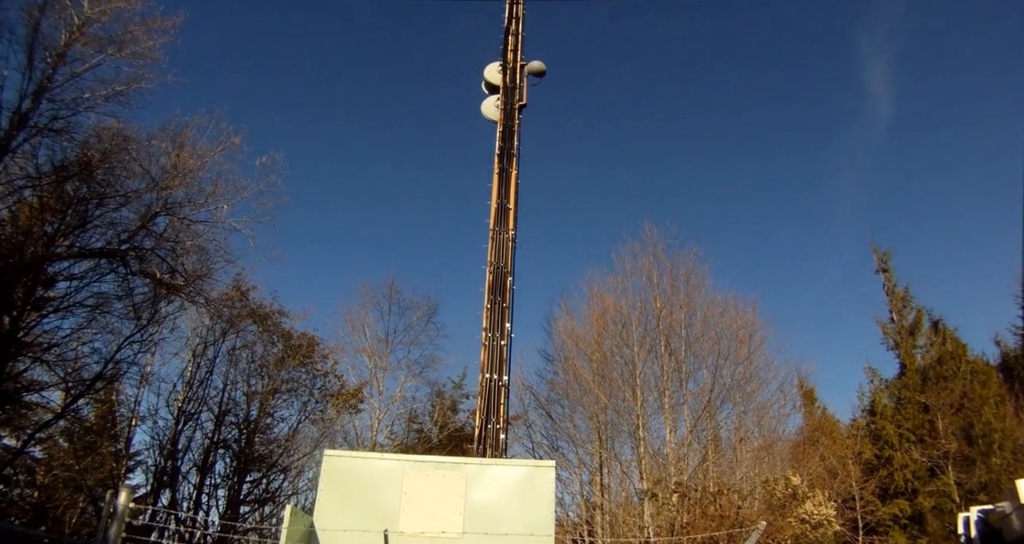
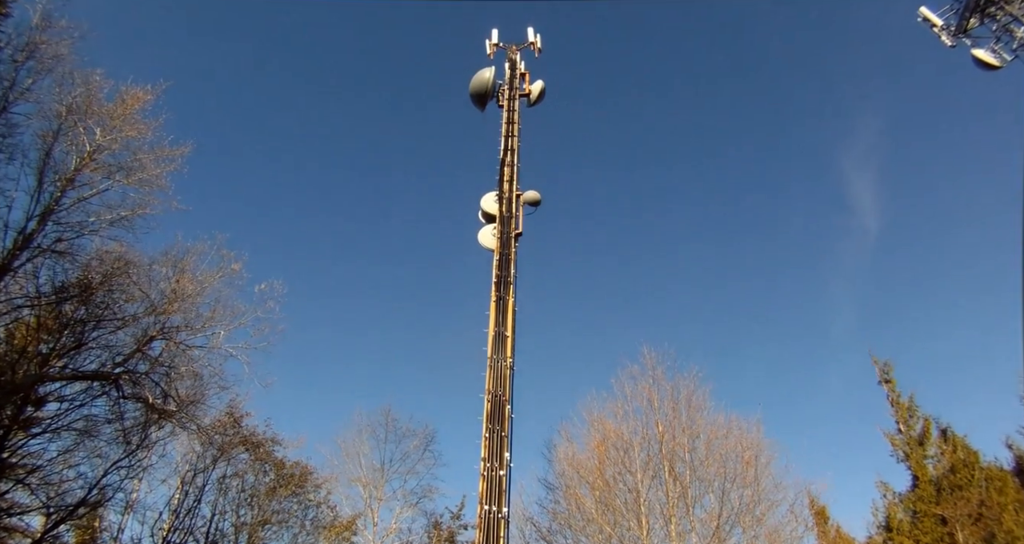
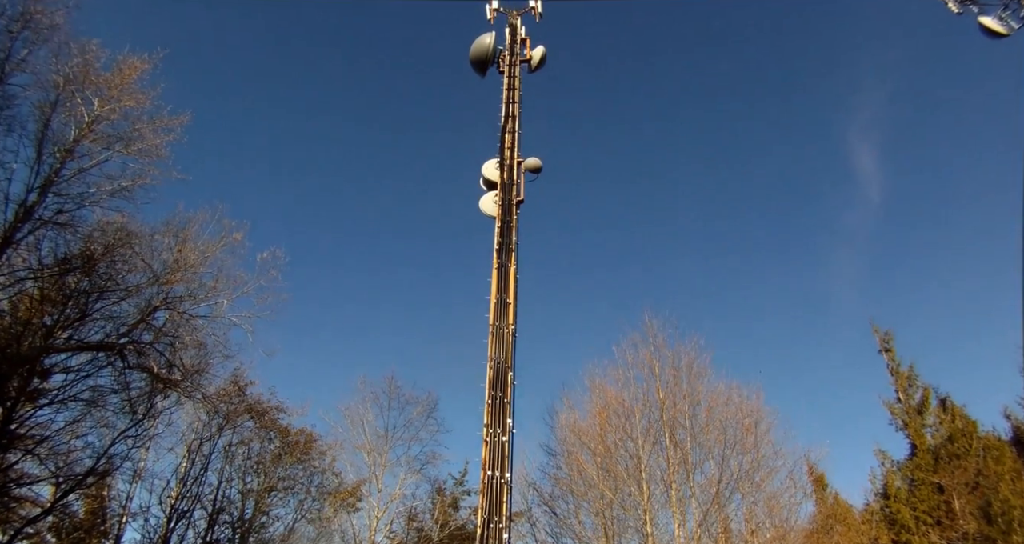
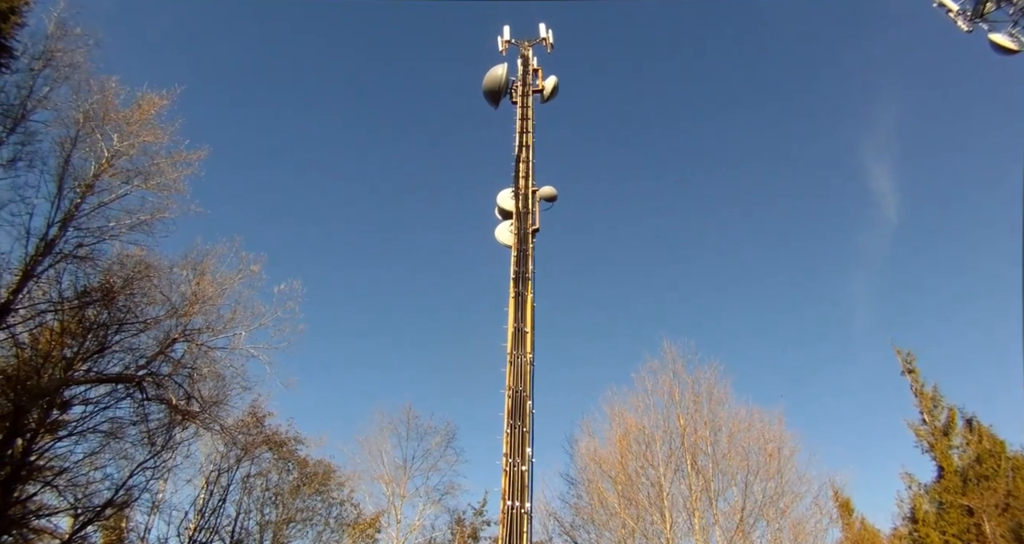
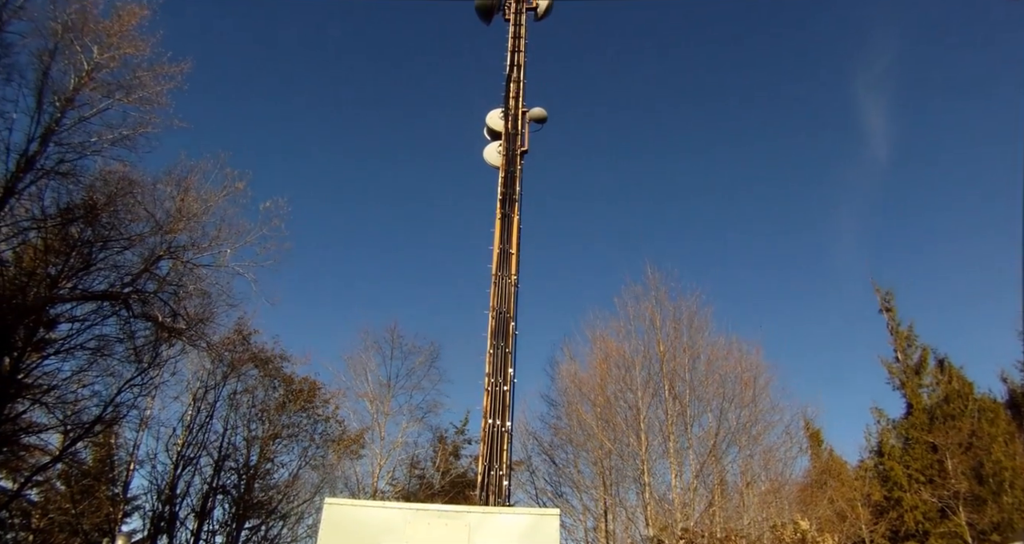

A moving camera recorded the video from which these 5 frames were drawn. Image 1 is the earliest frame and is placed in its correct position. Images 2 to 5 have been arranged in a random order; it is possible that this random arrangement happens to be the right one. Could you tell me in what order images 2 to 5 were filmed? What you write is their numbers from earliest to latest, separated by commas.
5, 3, 2, 4
